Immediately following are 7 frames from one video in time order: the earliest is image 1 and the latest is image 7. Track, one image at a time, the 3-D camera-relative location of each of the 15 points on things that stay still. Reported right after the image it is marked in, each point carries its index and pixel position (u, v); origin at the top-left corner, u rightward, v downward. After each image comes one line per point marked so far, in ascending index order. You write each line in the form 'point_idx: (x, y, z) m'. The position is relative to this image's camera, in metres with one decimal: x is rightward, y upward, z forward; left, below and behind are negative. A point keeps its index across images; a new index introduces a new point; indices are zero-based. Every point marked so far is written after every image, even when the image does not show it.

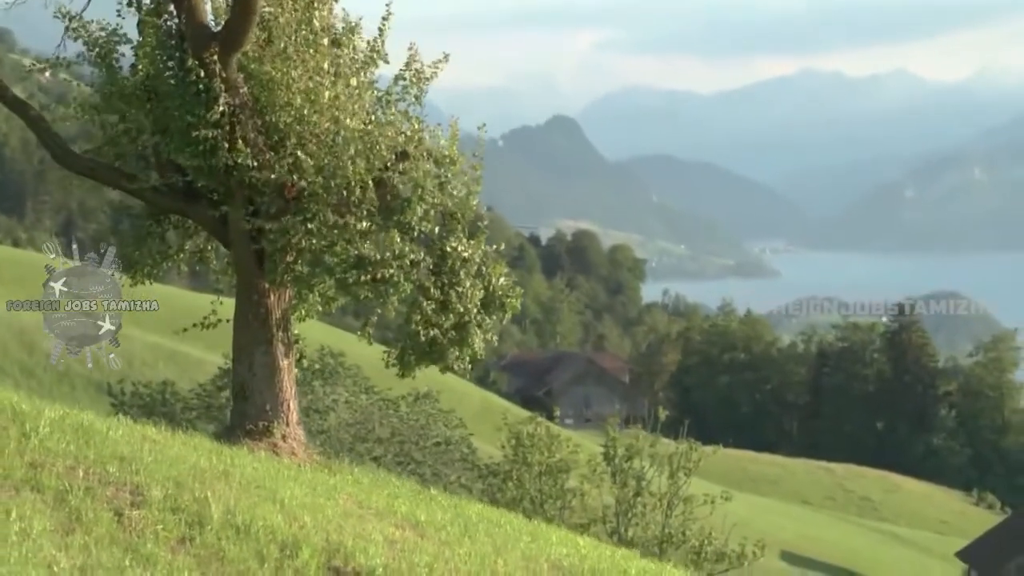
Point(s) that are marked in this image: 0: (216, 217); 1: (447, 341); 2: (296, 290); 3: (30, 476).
0: (-3.5, +0.9, +13.8) m
1: (-0.7, -0.6, +14.0) m
2: (-2.5, 0.0, +13.7) m
3: (-3.4, -1.3, +8.2) m
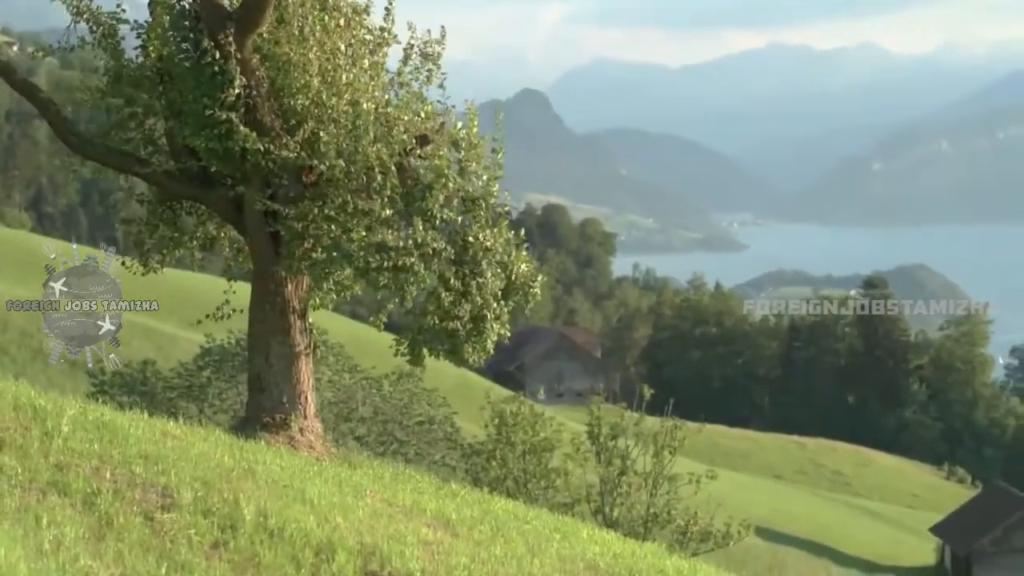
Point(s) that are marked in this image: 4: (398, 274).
0: (-3.2, +1.0, +13.4) m
1: (-0.5, -0.5, +13.7) m
2: (-2.3, +0.1, +13.3) m
3: (-3.1, -1.3, +7.9) m
4: (-1.2, +0.2, +12.7) m
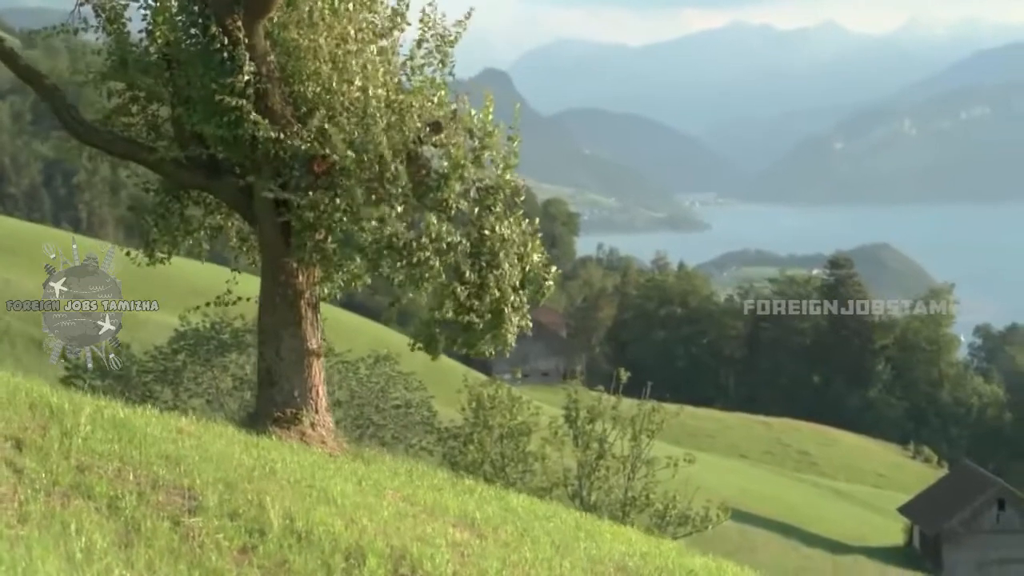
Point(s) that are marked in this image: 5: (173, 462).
0: (-3.1, +1.1, +13.1) m
1: (-0.3, -0.4, +13.4) m
2: (-2.1, +0.2, +13.1) m
3: (-2.9, -1.3, +7.6) m
4: (-1.1, +0.2, +12.4) m
5: (-2.6, -1.3, +8.7) m
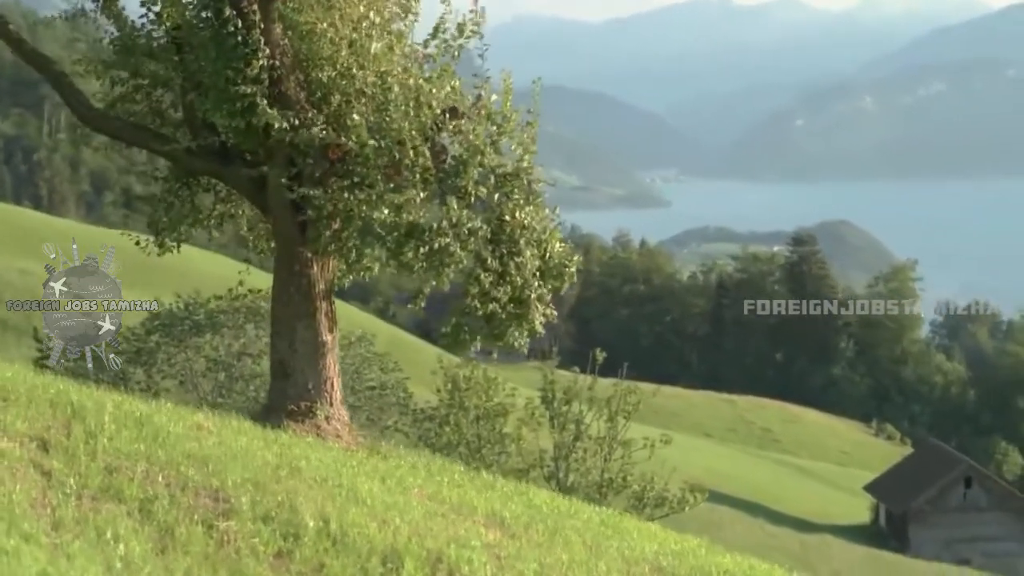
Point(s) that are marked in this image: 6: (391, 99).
0: (-2.9, +1.2, +12.8) m
1: (-0.1, -0.3, +13.2) m
2: (-1.9, +0.3, +12.8) m
3: (-2.6, -1.2, +7.3) m
4: (-0.8, +0.3, +12.1) m
5: (-2.3, -1.3, +8.4) m
6: (-1.3, +2.0, +12.0) m
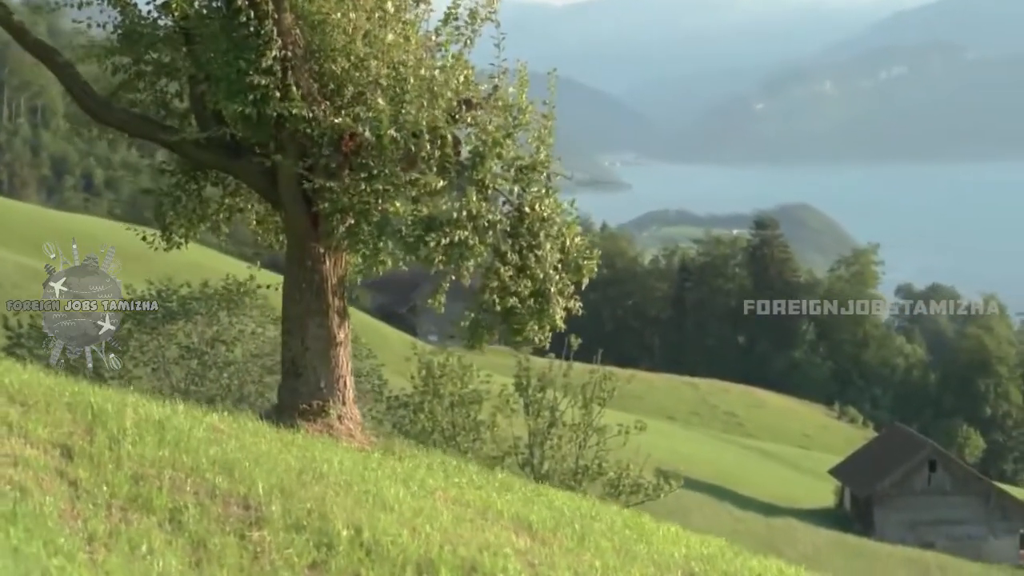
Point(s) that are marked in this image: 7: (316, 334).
0: (-2.7, +1.2, +12.5) m
1: (+0.1, -0.3, +12.9) m
2: (-1.7, +0.3, +12.5) m
3: (-2.3, -1.3, +7.1) m
4: (-0.6, +0.4, +11.9) m
5: (-2.0, -1.3, +8.2) m
6: (-1.1, +2.0, +11.7) m
7: (-2.1, -0.5, +12.5) m
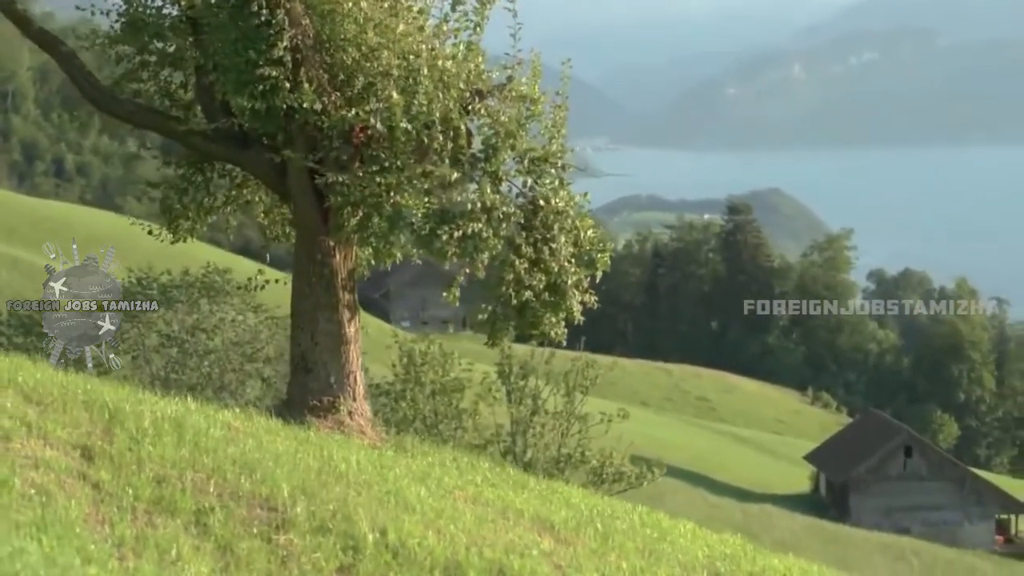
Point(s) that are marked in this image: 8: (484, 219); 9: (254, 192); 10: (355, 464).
0: (-2.5, +1.3, +12.3) m
1: (+0.2, -0.2, +12.8) m
2: (-1.6, +0.4, +12.3) m
3: (-2.1, -1.2, +6.9) m
4: (-0.5, +0.4, +11.7) m
5: (-1.8, -1.2, +8.0) m
6: (-0.9, +2.0, +11.5) m
7: (-2.0, -0.4, +12.3) m
8: (-0.3, +0.7, +11.7) m
9: (-3.1, +1.1, +13.5) m
10: (-1.3, -1.5, +9.7) m
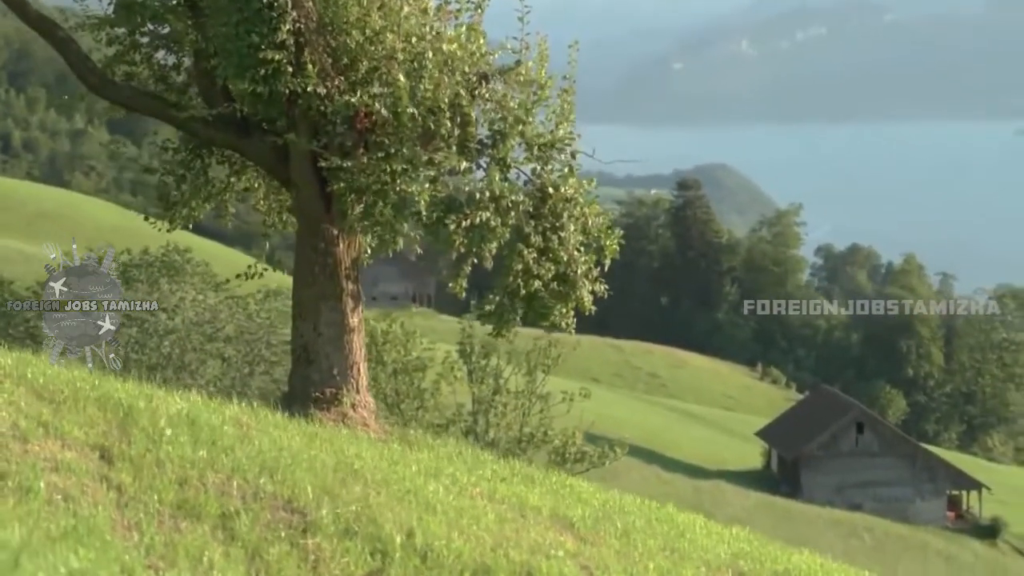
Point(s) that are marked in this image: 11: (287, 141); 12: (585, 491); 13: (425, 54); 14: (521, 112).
0: (-2.5, +1.4, +12.0) m
1: (+0.3, -0.1, +12.5) m
2: (-1.5, +0.5, +12.0) m
3: (-1.9, -1.2, +6.6) m
4: (-0.4, +0.5, +11.5) m
5: (-1.7, -1.2, +7.8) m
6: (-0.8, +2.1, +11.3) m
7: (-1.9, -0.3, +12.1) m
8: (-0.2, +0.8, +11.4) m
9: (-3.0, +1.2, +13.2) m
10: (-1.2, -1.4, +9.5) m
11: (-2.3, +1.5, +11.6) m
12: (+0.8, -2.0, +11.1) m
13: (-0.9, +2.3, +11.3) m
14: (+0.1, +1.8, +11.9) m
